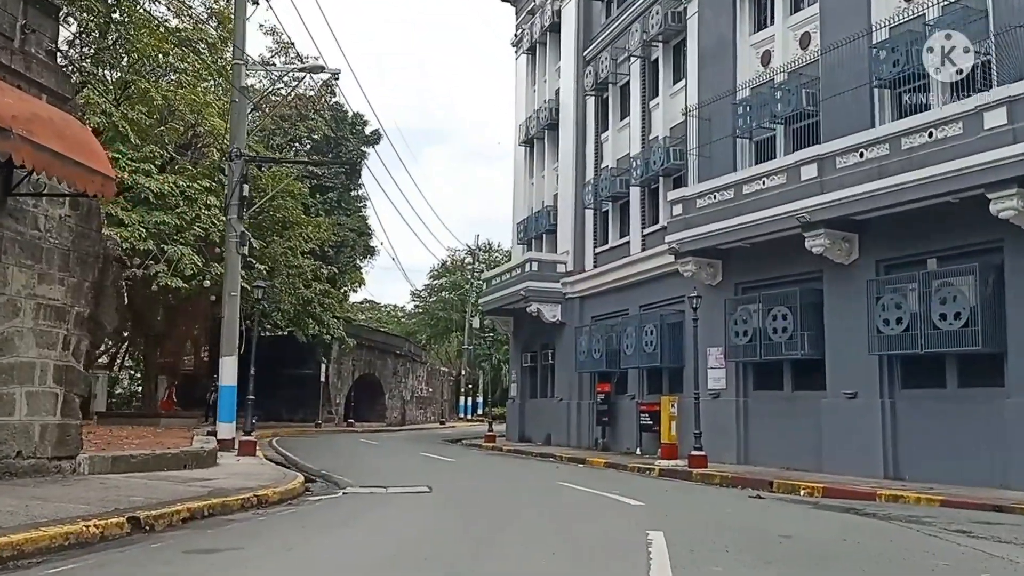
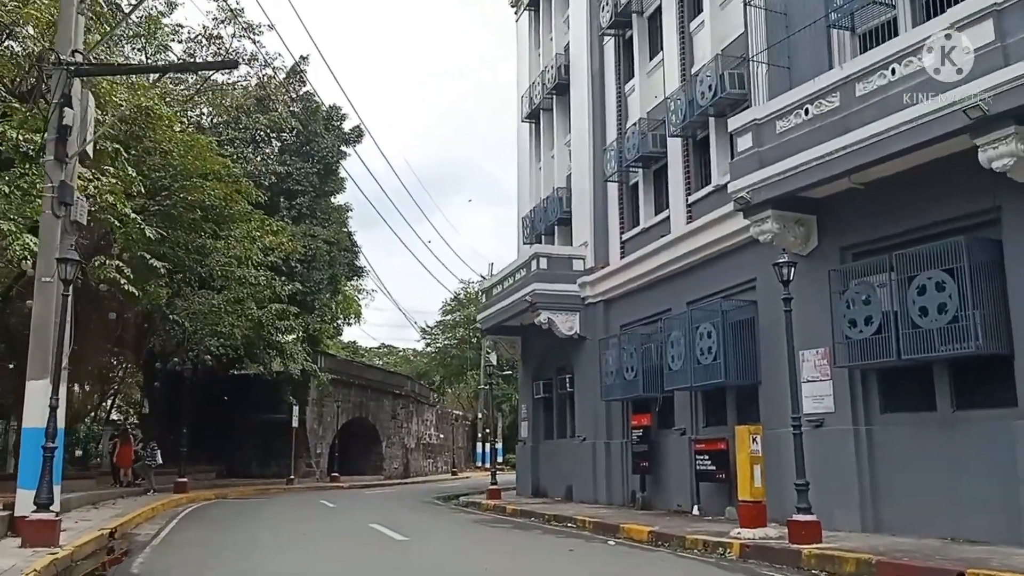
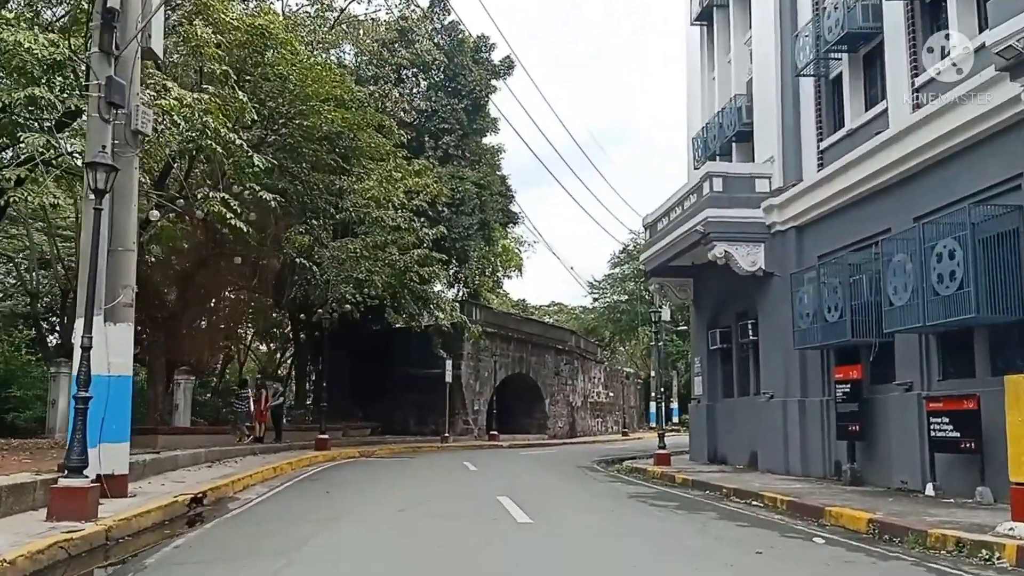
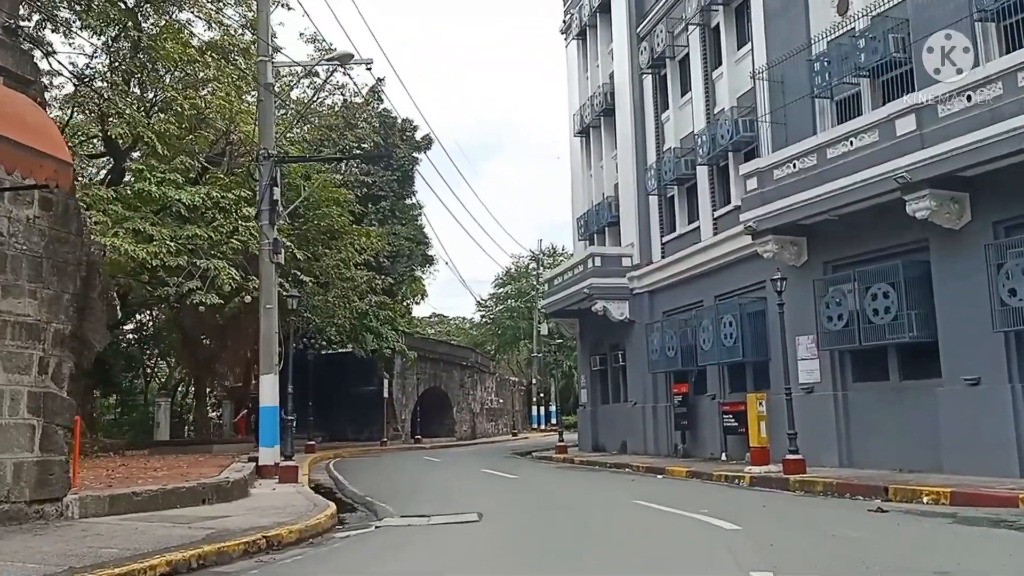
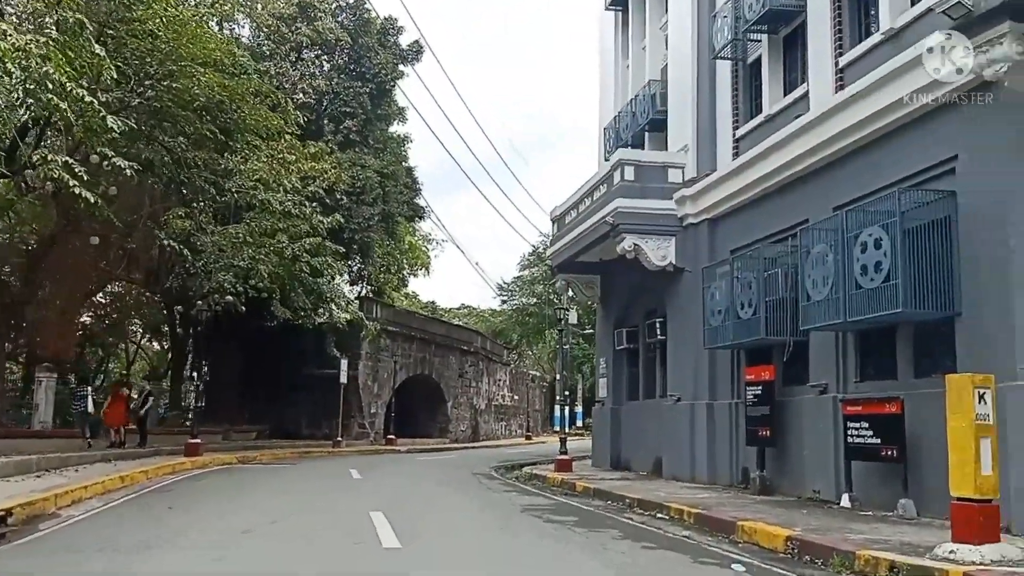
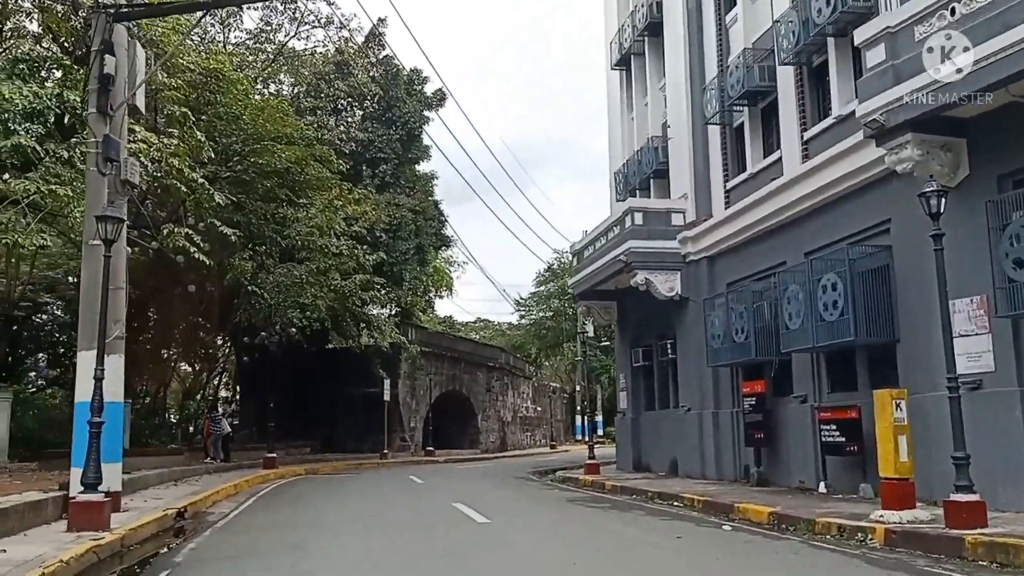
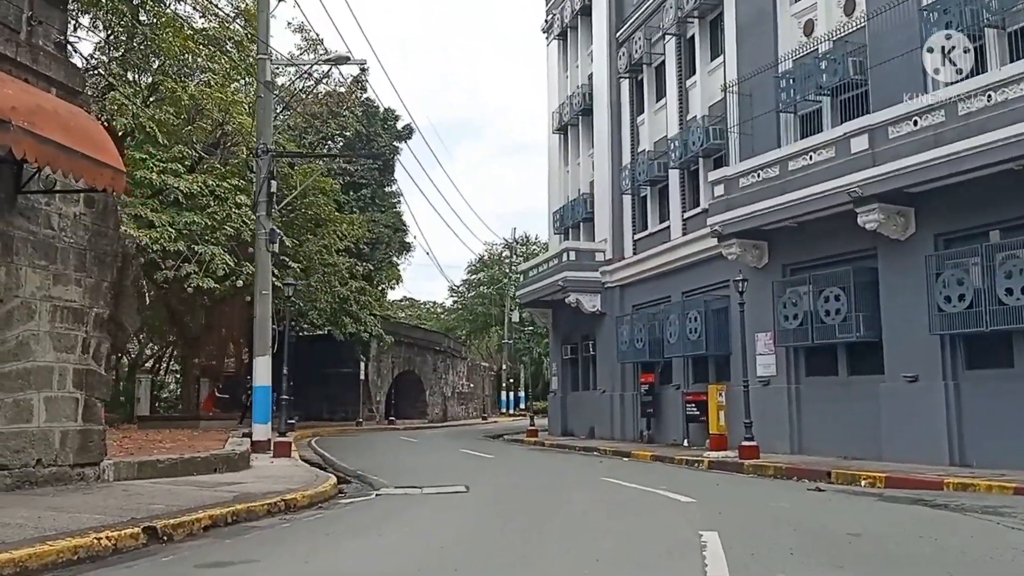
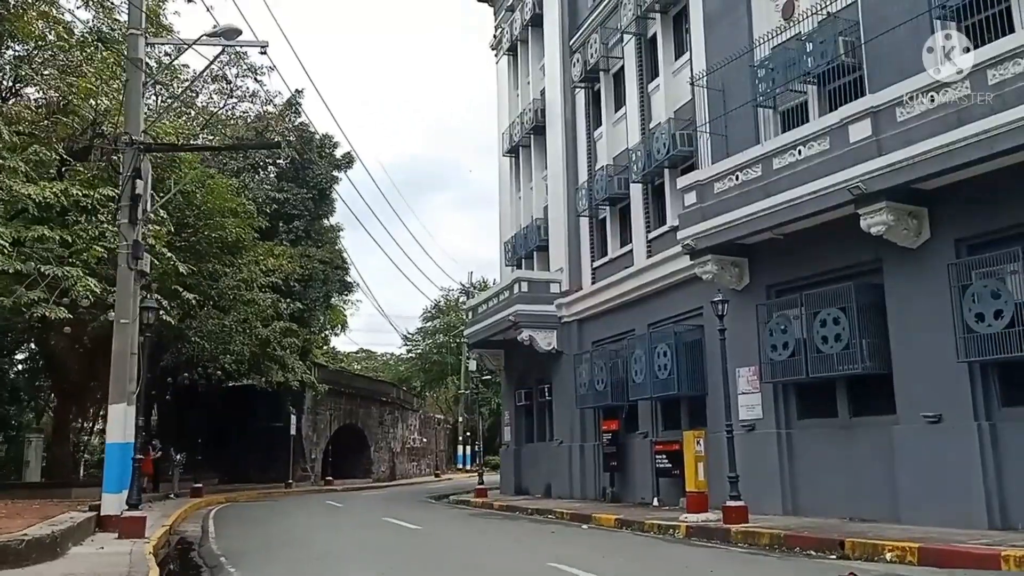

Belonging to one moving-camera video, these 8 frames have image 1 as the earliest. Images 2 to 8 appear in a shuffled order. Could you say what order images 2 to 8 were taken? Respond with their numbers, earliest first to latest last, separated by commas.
7, 4, 8, 2, 6, 3, 5
